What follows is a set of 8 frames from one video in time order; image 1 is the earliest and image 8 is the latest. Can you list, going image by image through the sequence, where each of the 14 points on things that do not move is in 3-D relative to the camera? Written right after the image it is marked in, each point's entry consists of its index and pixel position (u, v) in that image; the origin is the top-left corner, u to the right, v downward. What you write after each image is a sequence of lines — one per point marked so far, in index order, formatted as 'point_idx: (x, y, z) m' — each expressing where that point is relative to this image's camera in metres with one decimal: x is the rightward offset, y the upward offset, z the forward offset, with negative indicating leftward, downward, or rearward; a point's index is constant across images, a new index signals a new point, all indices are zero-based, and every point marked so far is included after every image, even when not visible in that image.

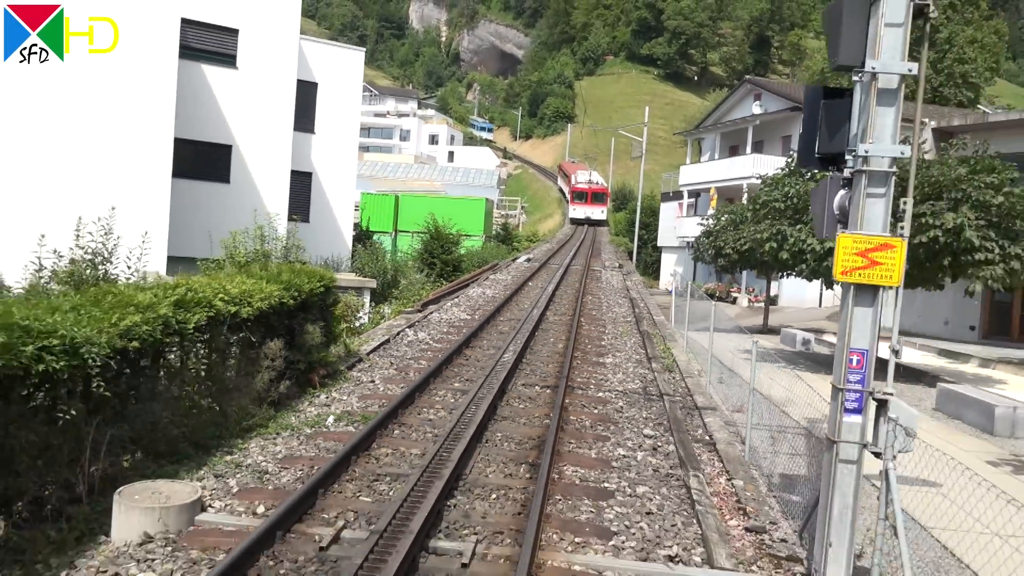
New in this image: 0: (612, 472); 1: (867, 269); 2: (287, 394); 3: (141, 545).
0: (+0.6, -1.1, +7.2) m
1: (+1.5, +0.1, +4.6) m
2: (-1.7, -0.8, +8.8) m
3: (-1.7, -1.2, +5.2) m
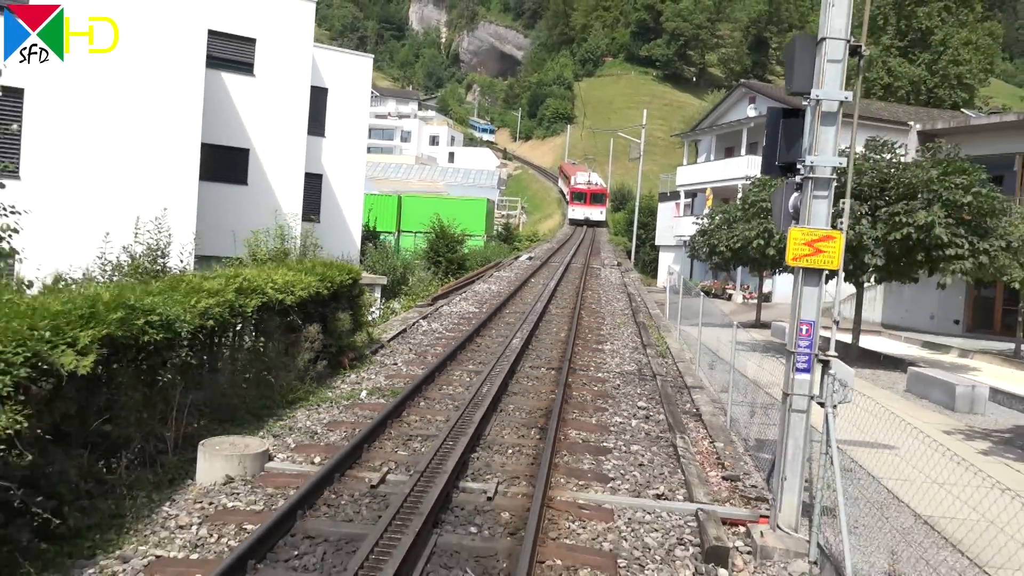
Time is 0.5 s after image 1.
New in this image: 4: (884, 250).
0: (+0.7, -1.1, +8.3) m
1: (+1.5, +0.2, +5.8) m
2: (-1.6, -0.7, +9.9) m
3: (-1.6, -1.1, +6.3) m
4: (+5.1, +0.5, +15.7) m
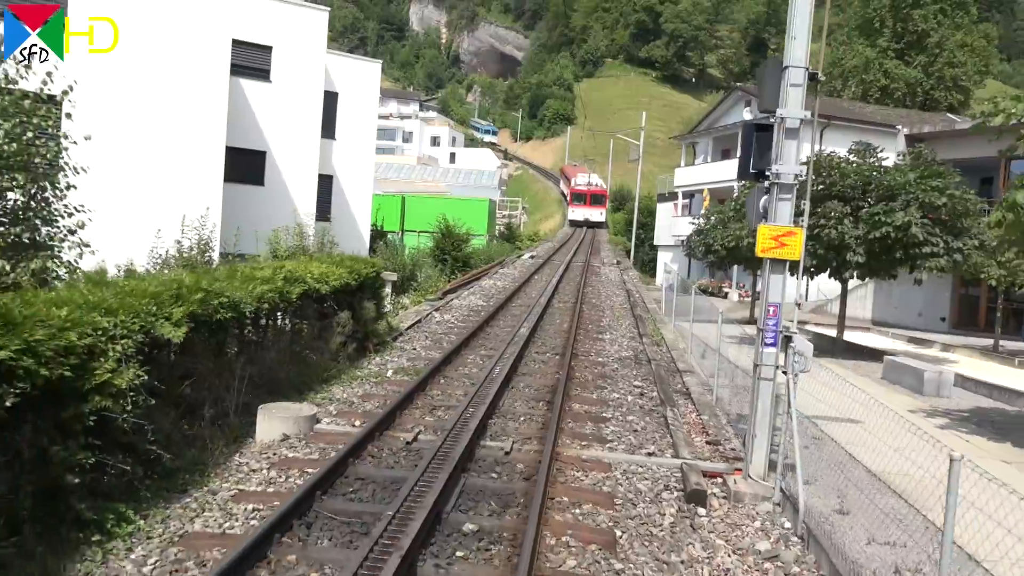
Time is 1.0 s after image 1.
0: (+0.8, -1.0, +9.5) m
1: (+1.6, +0.2, +6.9) m
2: (-1.5, -0.6, +11.1) m
3: (-1.5, -1.0, +7.5) m
4: (+5.2, +0.6, +16.8) m
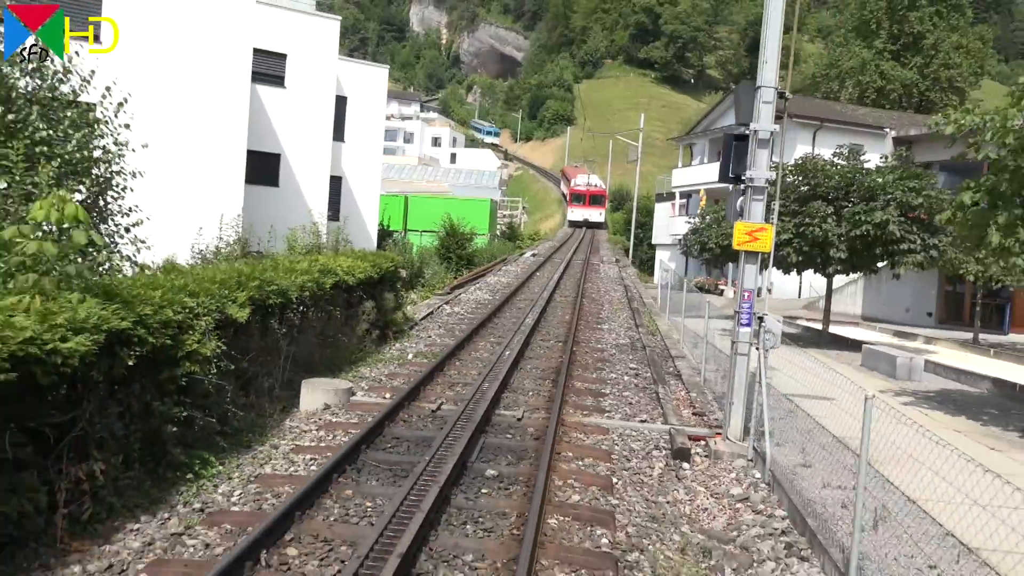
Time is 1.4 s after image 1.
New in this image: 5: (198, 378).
0: (+0.9, -0.9, +10.6) m
1: (+1.7, +0.3, +8.1) m
2: (-1.5, -0.6, +12.2) m
3: (-1.4, -0.9, +8.6) m
4: (+5.3, +0.7, +18.0) m
5: (-1.8, -0.5, +6.6) m
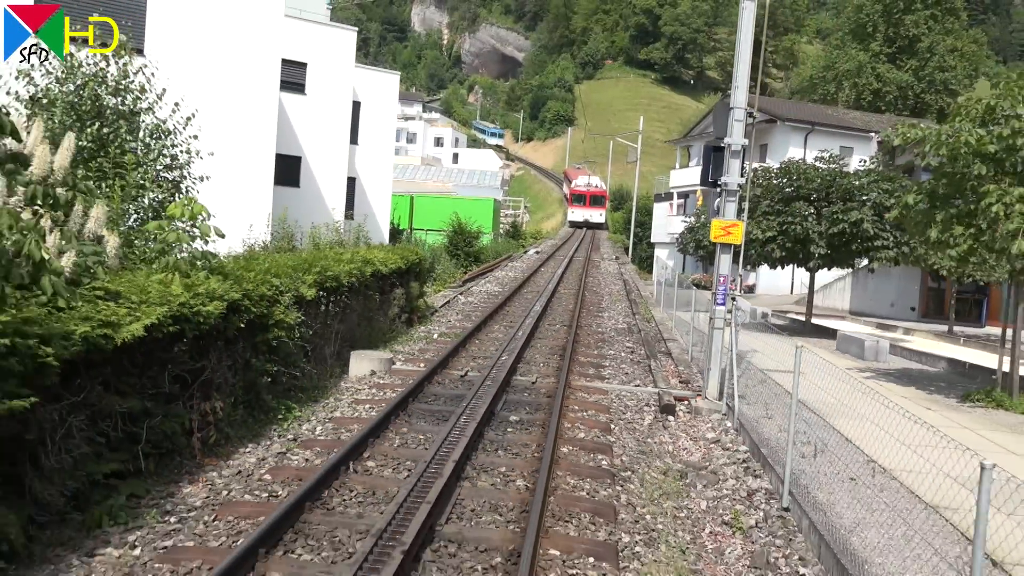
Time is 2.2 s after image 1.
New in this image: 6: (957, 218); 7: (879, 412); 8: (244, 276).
0: (+1.0, -0.8, +12.3) m
1: (+1.8, +0.5, +9.8) m
2: (-1.3, -0.4, +14.0) m
3: (-1.3, -0.8, +10.4) m
4: (+5.4, +0.8, +19.7) m
5: (-1.7, -0.4, +8.3) m
6: (+4.4, +0.7, +11.4) m
7: (+3.2, -1.1, +10.1) m
8: (-1.8, +0.1, +7.8) m
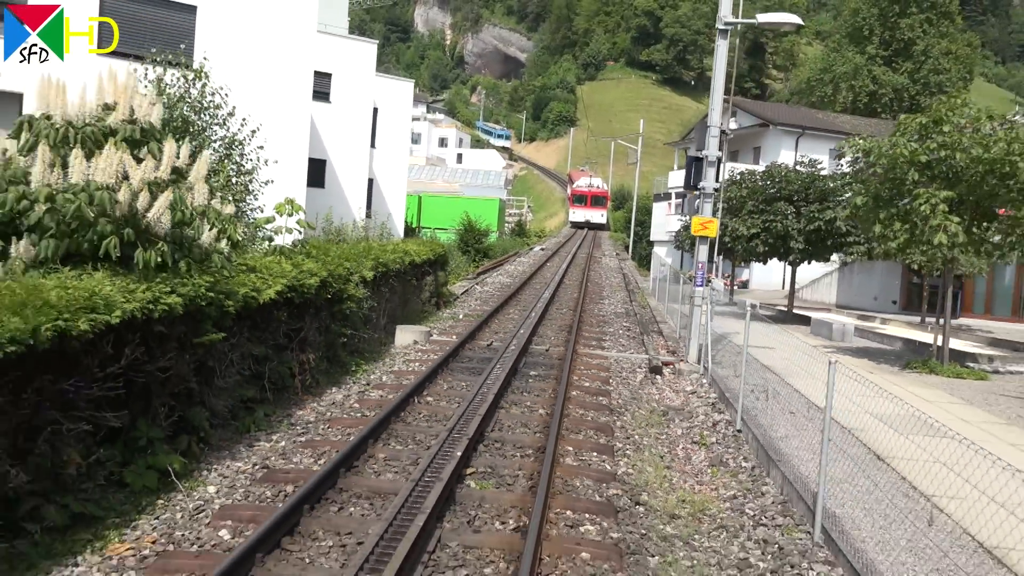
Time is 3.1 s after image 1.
0: (+1.2, -0.6, +14.6) m
1: (+2.0, +0.6, +12.1) m
2: (-1.1, -0.3, +16.3) m
3: (-1.1, -0.6, +12.7) m
4: (+5.6, +1.0, +22.0) m
5: (-1.5, -0.2, +10.6) m
6: (+4.6, +0.9, +13.7) m
7: (+3.4, -0.9, +12.4) m
8: (-1.7, +0.3, +10.1) m
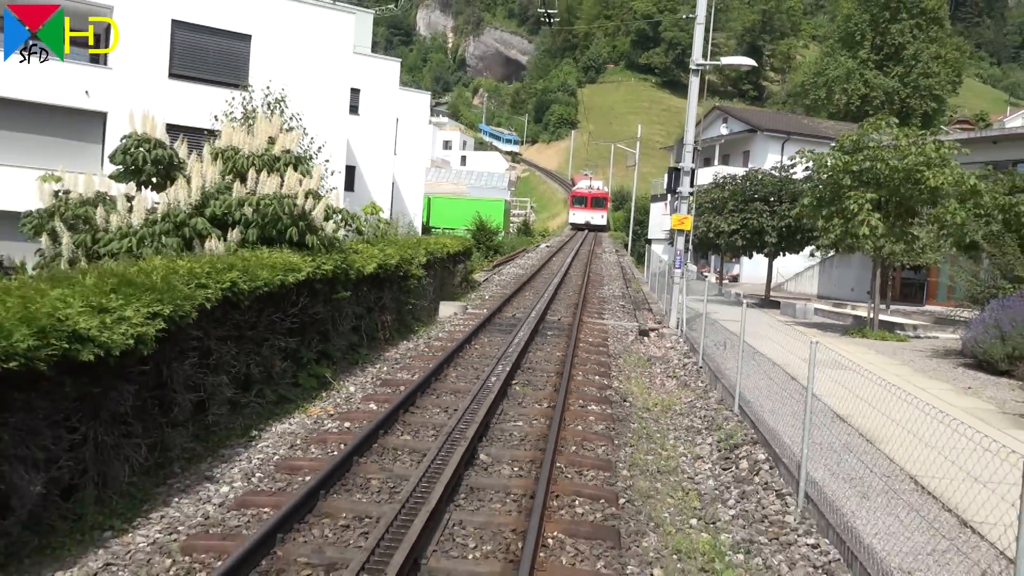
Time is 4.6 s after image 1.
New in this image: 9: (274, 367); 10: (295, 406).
0: (+1.5, -0.4, +18.1) m
1: (+2.3, +0.9, +15.6) m
2: (-0.8, 0.0, +19.7) m
3: (-0.8, -0.4, +16.1) m
4: (+5.9, +1.2, +25.4) m
5: (-1.2, 0.0, +14.1) m
6: (+4.9, +1.1, +17.2) m
7: (+3.7, -0.7, +15.8) m
8: (-1.4, +0.5, +13.6) m
9: (-1.9, -0.6, +8.9) m
10: (-1.7, -0.9, +8.9) m
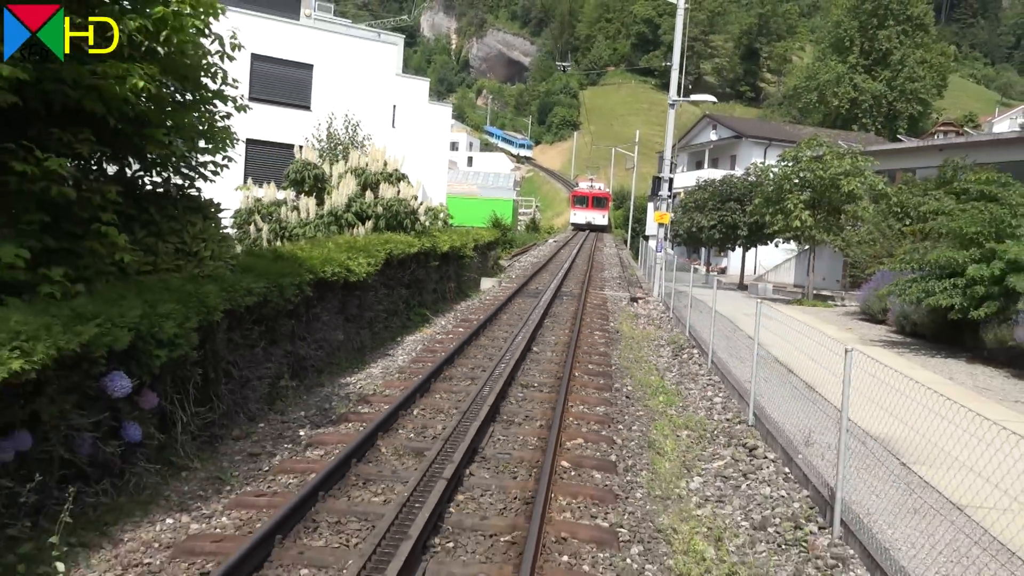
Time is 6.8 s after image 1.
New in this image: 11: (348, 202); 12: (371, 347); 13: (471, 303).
0: (+1.9, 0.0, +23.6) m
1: (+2.8, +1.3, +21.0) m
2: (-0.4, +0.4, +25.2) m
3: (-0.4, 0.0, +21.6) m
4: (+6.4, +1.6, +30.9) m
5: (-0.8, +0.4, +19.6) m
6: (+5.3, +1.5, +22.7) m
7: (+4.2, -0.3, +21.3) m
8: (-0.9, +0.9, +19.1) m
9: (-1.4, -0.2, +14.4) m
10: (-1.3, -0.5, +14.3) m
11: (-2.2, +1.1, +15.0) m
12: (-1.5, -0.6, +12.3) m
13: (-0.7, -0.3, +18.1) m
